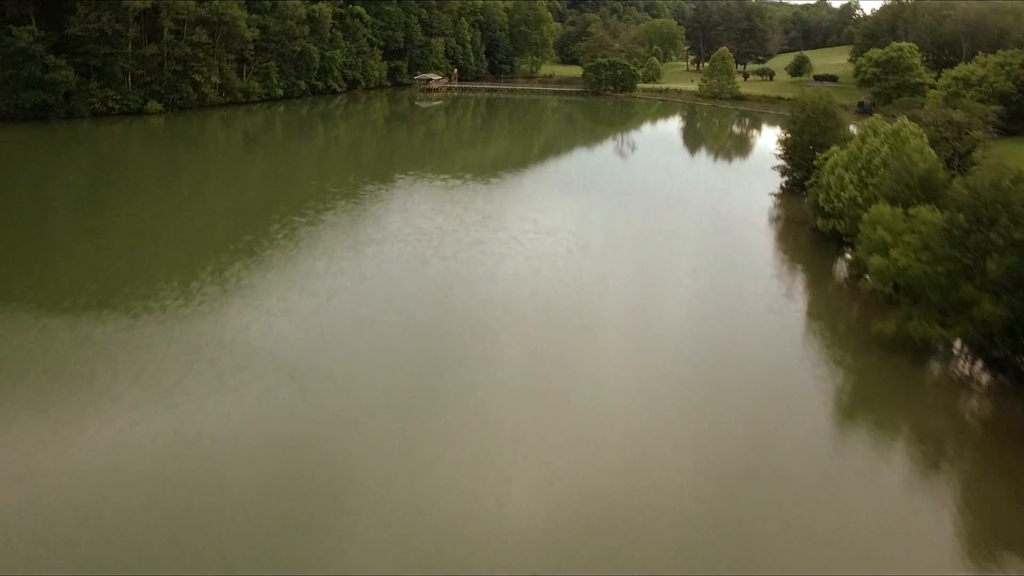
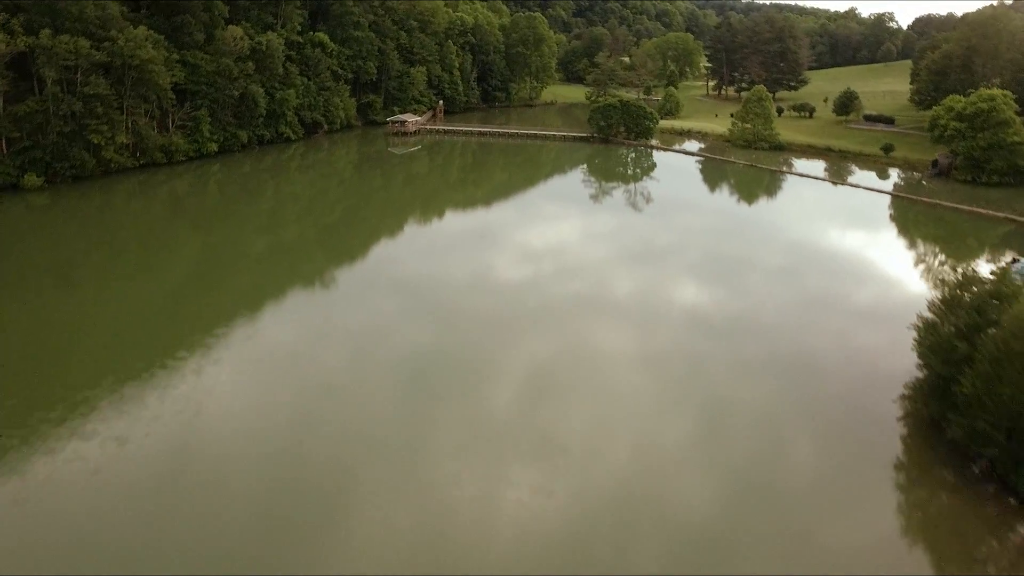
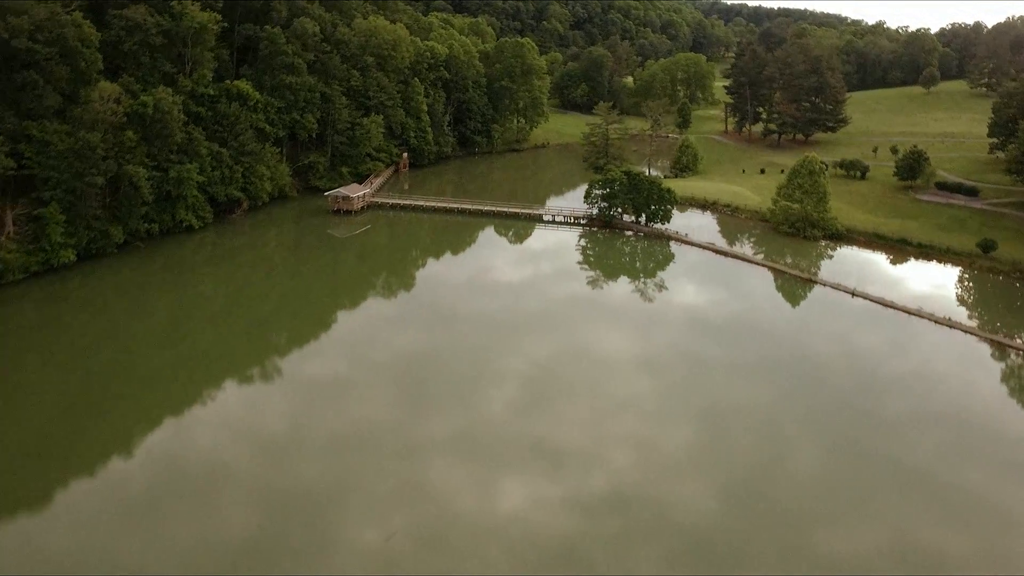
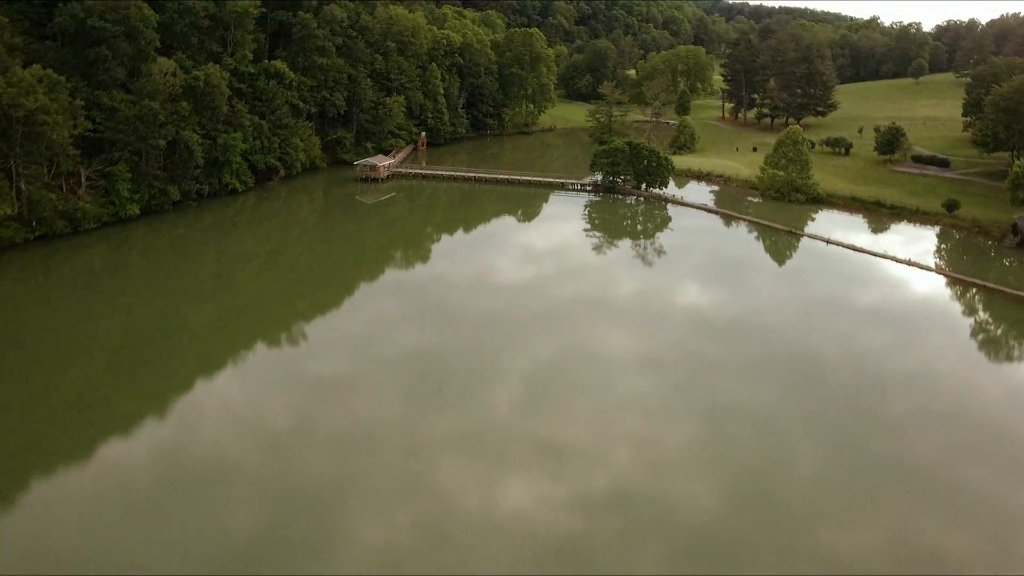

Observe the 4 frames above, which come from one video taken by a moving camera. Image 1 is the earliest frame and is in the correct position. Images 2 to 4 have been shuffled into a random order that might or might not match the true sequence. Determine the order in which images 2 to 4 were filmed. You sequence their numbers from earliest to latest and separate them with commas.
2, 4, 3
